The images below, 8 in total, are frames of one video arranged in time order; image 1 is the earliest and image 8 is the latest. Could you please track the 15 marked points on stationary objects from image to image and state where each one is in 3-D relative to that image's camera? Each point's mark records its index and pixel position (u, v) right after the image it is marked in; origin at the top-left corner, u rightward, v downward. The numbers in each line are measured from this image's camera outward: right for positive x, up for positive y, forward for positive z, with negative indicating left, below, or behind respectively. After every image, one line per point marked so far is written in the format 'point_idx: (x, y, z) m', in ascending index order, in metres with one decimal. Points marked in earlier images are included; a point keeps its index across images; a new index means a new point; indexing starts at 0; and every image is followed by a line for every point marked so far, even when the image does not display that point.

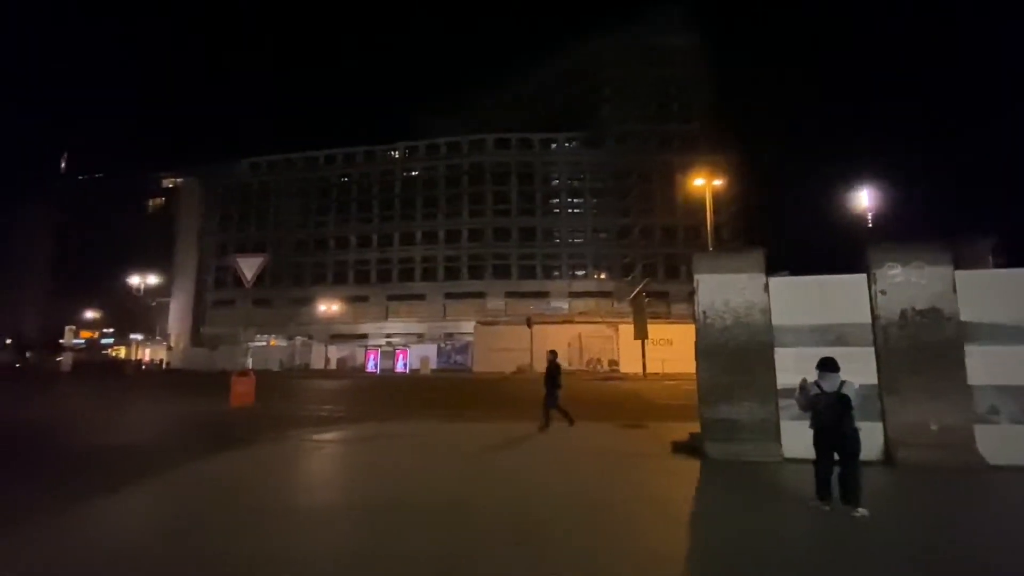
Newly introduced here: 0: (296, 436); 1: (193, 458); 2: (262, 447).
0: (-7.4, -5.0, +16.3) m
1: (-8.2, -4.4, +12.2) m
2: (-7.4, -4.7, +14.1) m
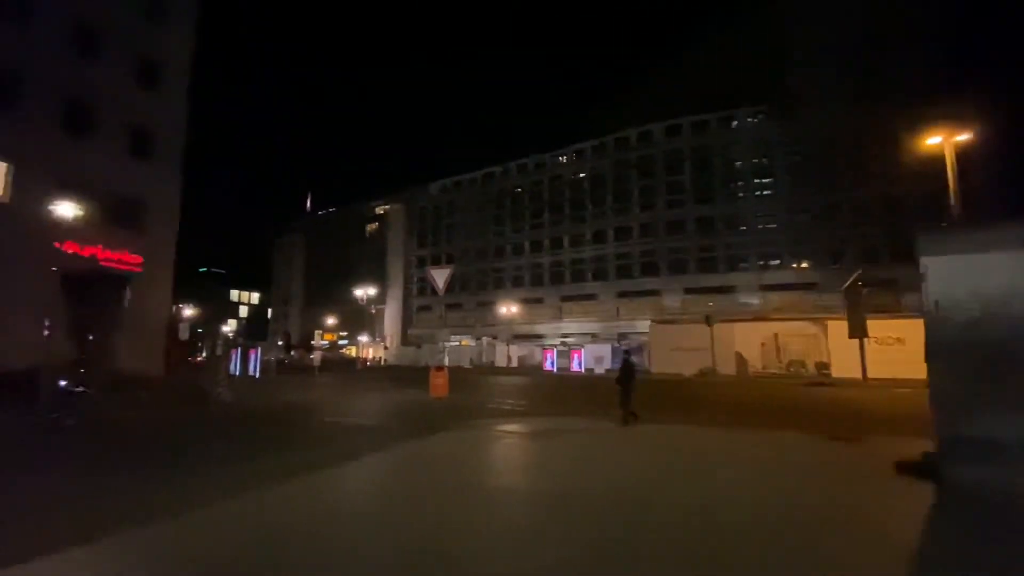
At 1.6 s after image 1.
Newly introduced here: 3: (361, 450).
0: (-1.1, -5.2, +17.9) m
1: (-3.4, -4.6, +14.4) m
2: (-2.0, -4.9, +15.9) m
3: (-4.3, -4.5, +13.0) m
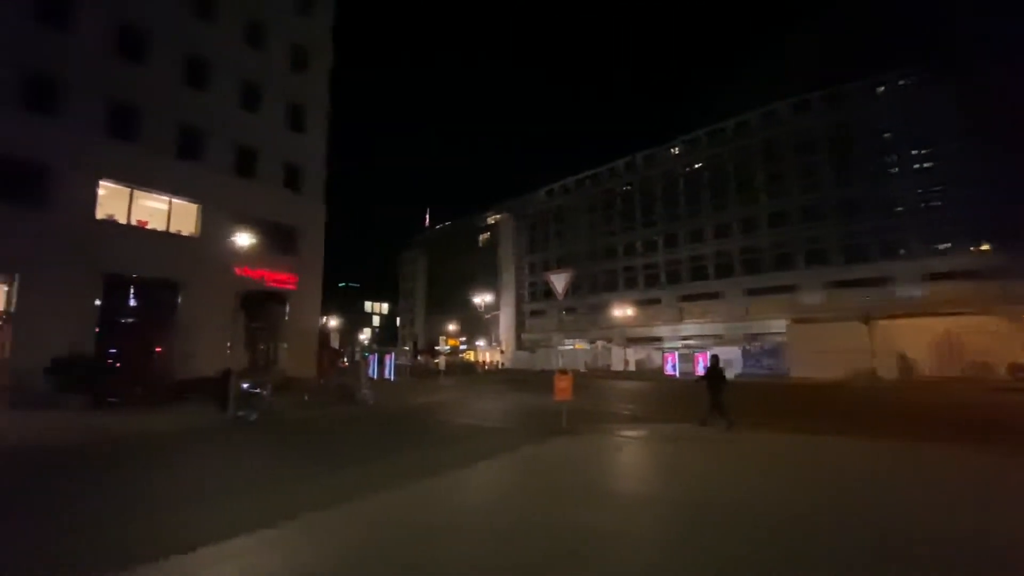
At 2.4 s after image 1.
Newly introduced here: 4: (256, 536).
0: (+3.5, -5.3, +17.6) m
1: (+0.4, -4.8, +14.7) m
2: (+2.2, -5.0, +15.8) m
3: (-0.7, -4.7, +13.6) m
4: (-4.3, -3.9, +7.1) m
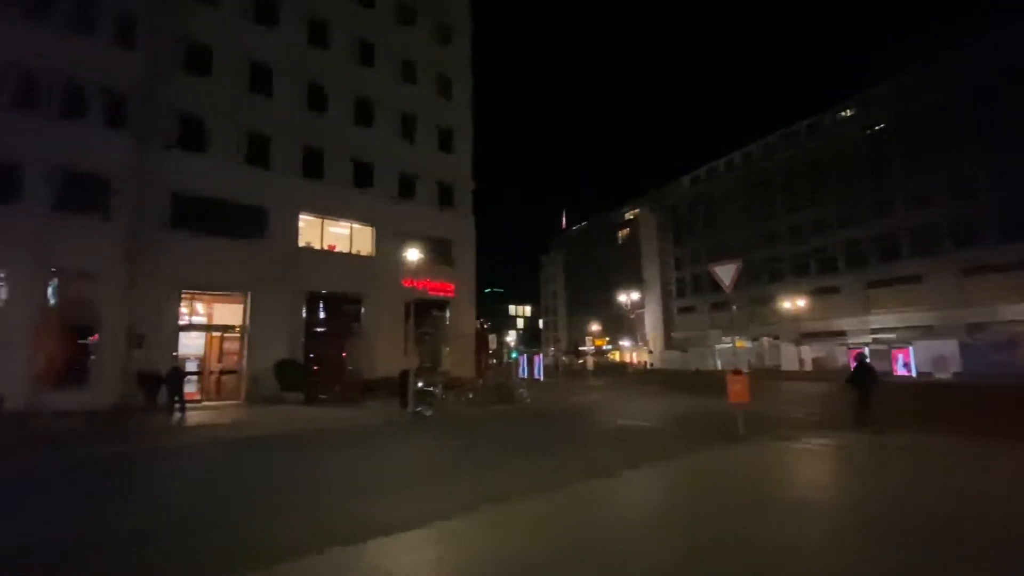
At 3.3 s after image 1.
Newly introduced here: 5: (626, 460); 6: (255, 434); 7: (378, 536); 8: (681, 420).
0: (+9.1, -4.9, +15.7) m
1: (+5.4, -4.6, +13.8) m
2: (+7.4, -4.7, +14.4) m
3: (+4.0, -4.6, +13.0) m
4: (-1.4, -4.0, +7.8) m
5: (+3.0, -4.5, +12.5) m
6: (-9.4, -5.4, +17.4) m
7: (-2.1, -4.0, +7.5) m
8: (+6.7, -5.2, +18.8) m
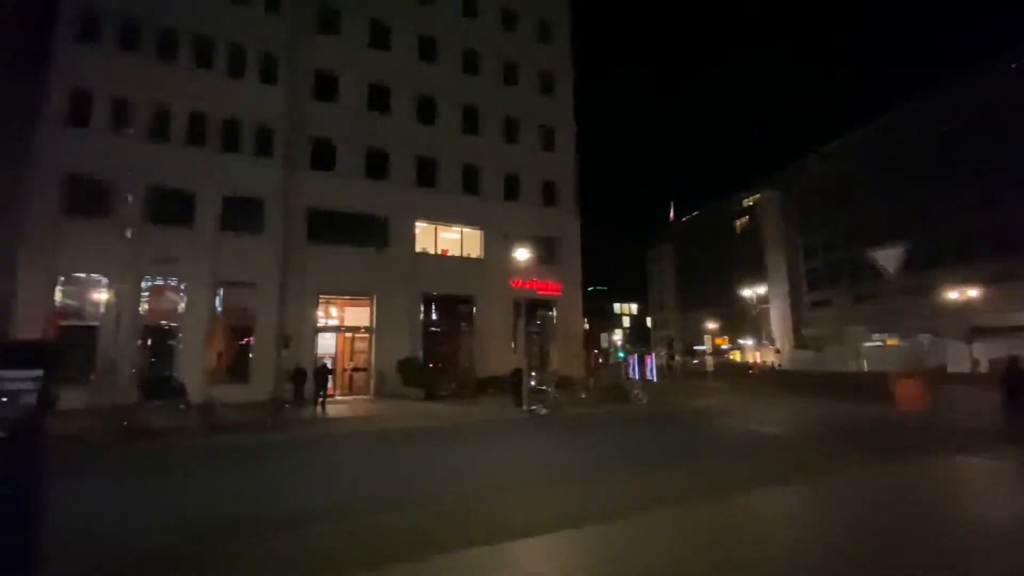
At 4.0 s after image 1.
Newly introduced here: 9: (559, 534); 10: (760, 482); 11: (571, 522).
0: (+12.8, -4.5, +13.1) m
1: (+8.7, -4.3, +12.1) m
2: (+10.8, -4.4, +12.2) m
3: (+7.1, -4.3, +11.6) m
4: (+0.8, -3.9, +7.6) m
5: (+6.1, -4.3, +11.2) m
6: (-4.9, -5.5, +18.7) m
7: (0.0, -3.9, +7.5) m
8: (+11.1, -4.8, +16.6) m
9: (+0.8, -3.9, +7.6) m
10: (+5.5, -4.2, +10.4) m
11: (+1.1, -4.0, +8.2) m
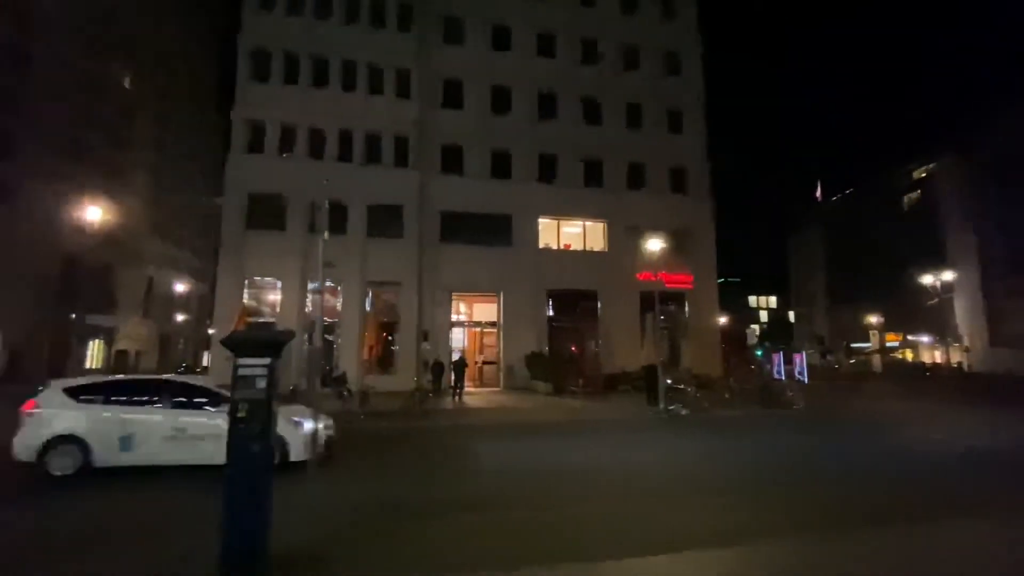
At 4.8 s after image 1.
0: (+16.3, -4.0, +9.4) m
1: (+12.1, -3.9, +9.4) m
2: (+14.1, -3.9, +9.0) m
3: (+10.4, -4.0, +9.3) m
4: (+3.4, -3.8, +6.9) m
5: (+9.3, -4.0, +9.2) m
6: (+0.4, -5.3, +19.0) m
7: (+2.6, -3.8, +6.9) m
8: (+15.5, -4.3, +13.2) m
9: (+3.3, -3.7, +6.9) m
10: (+8.6, -3.9, +8.5) m
11: (+3.7, -3.8, +7.4) m
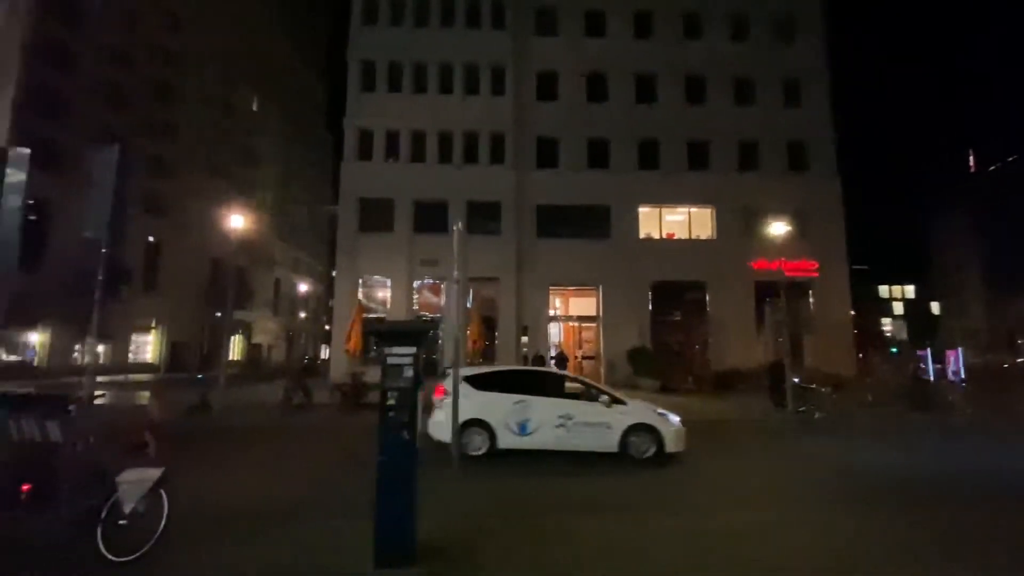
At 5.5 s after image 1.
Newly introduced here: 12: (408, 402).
0: (+18.4, -3.5, +5.8) m
1: (+14.3, -3.5, +6.5) m
2: (+16.2, -3.4, +5.8) m
3: (+12.7, -3.5, +6.7) m
4: (+5.3, -3.5, +5.7) m
5: (+11.6, -3.6, +6.8) m
6: (+4.7, -5.0, +18.2) m
7: (+4.5, -3.5, +5.9) m
8: (+18.3, -3.8, +9.7) m
9: (+5.2, -3.5, +5.7) m
10: (+10.7, -3.5, +6.3) m
11: (+5.7, -3.5, +6.1) m
12: (-1.2, -1.3, +5.4) m
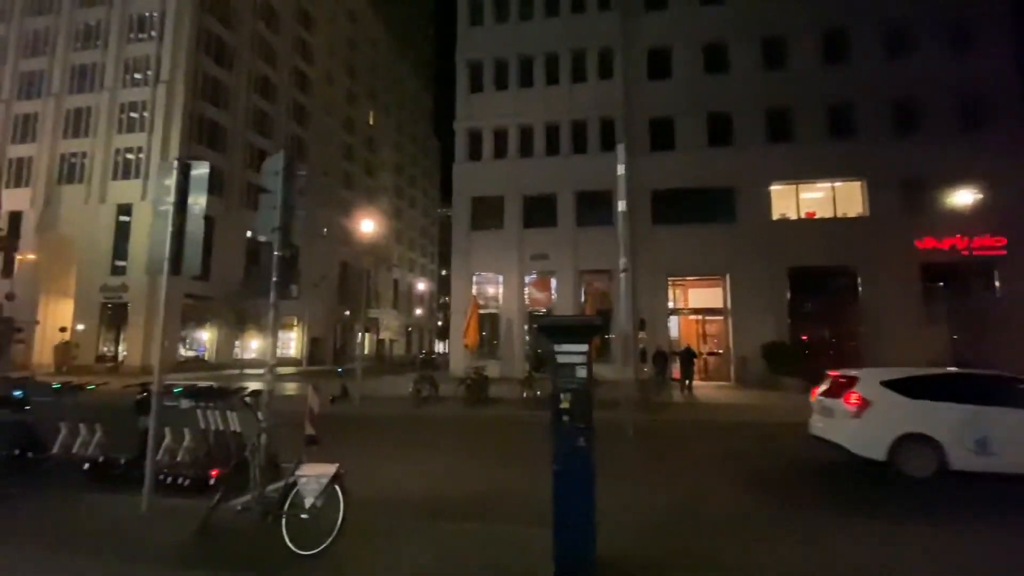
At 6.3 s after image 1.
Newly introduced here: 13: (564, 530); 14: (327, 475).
0: (+20.0, -2.8, +1.2) m
1: (+16.1, -2.9, +2.8) m
2: (+17.9, -2.8, +1.6) m
3: (+14.6, -3.0, +3.3) m
4: (+7.2, -3.2, +3.8) m
5: (+13.6, -3.1, +3.6) m
6: (+9.2, -4.6, +16.2) m
7: (+6.4, -3.2, +4.2) m
8: (+20.8, -3.1, +5.0) m
9: (+7.1, -3.2, +3.8) m
10: (+12.6, -3.1, +3.3) m
11: (+7.7, -3.2, +4.2) m
12: (+0.7, -1.2, +4.9) m
13: (+0.5, -2.5, +4.8) m
14: (-2.3, -2.3, +5.8) m
